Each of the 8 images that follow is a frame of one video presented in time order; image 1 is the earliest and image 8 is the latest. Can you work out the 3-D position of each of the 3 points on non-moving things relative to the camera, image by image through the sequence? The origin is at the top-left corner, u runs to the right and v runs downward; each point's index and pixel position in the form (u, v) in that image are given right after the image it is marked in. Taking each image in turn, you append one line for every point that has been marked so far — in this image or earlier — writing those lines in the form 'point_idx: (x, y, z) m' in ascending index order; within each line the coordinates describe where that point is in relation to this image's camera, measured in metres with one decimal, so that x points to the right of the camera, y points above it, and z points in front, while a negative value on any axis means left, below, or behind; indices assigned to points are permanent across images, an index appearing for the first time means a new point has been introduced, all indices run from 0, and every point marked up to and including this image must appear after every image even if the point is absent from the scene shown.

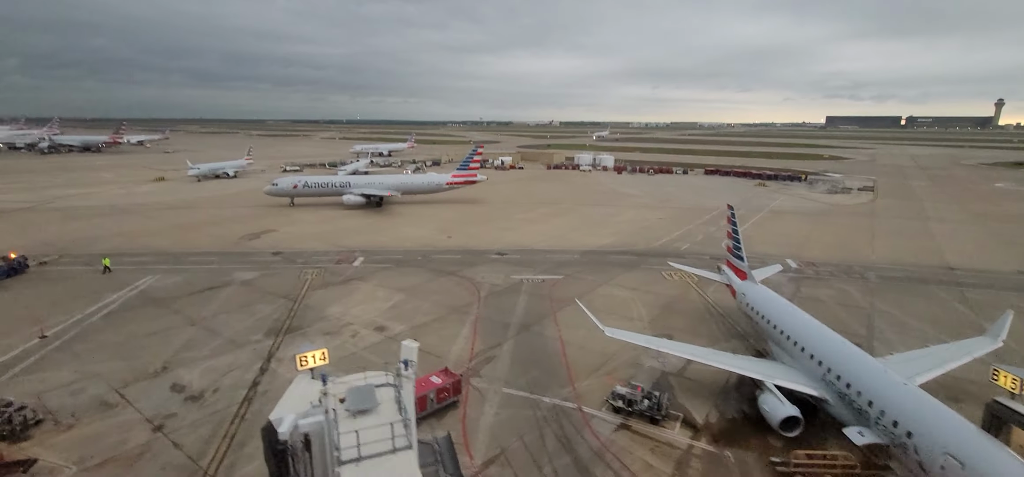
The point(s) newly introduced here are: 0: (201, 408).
0: (-11.9, -6.6, +19.4) m
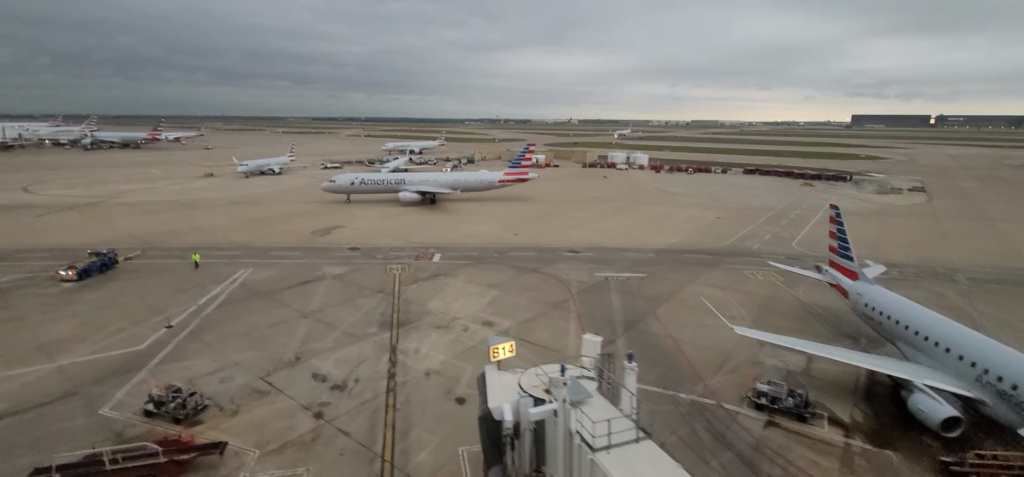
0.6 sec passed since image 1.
0: (-6.4, -6.4, +20.1) m
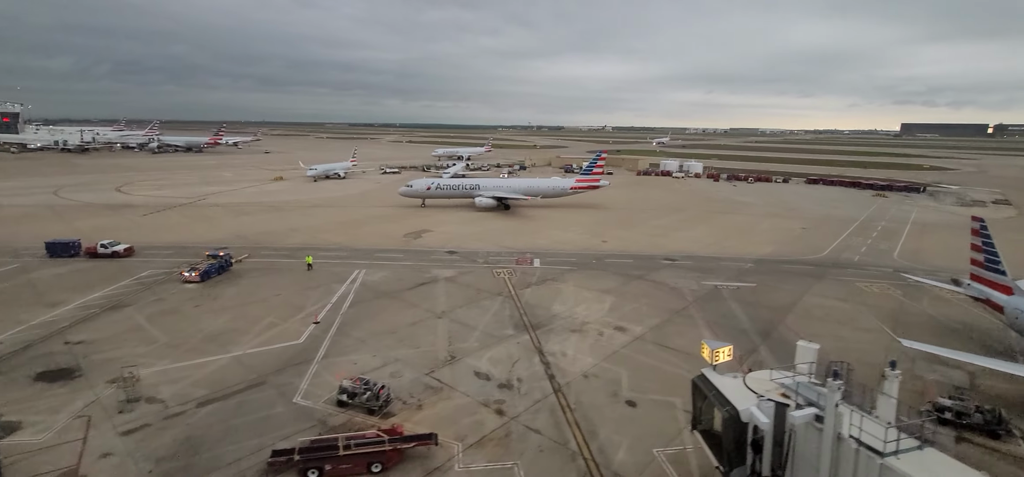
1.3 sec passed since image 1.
0: (+0.5, -6.5, +20.7) m
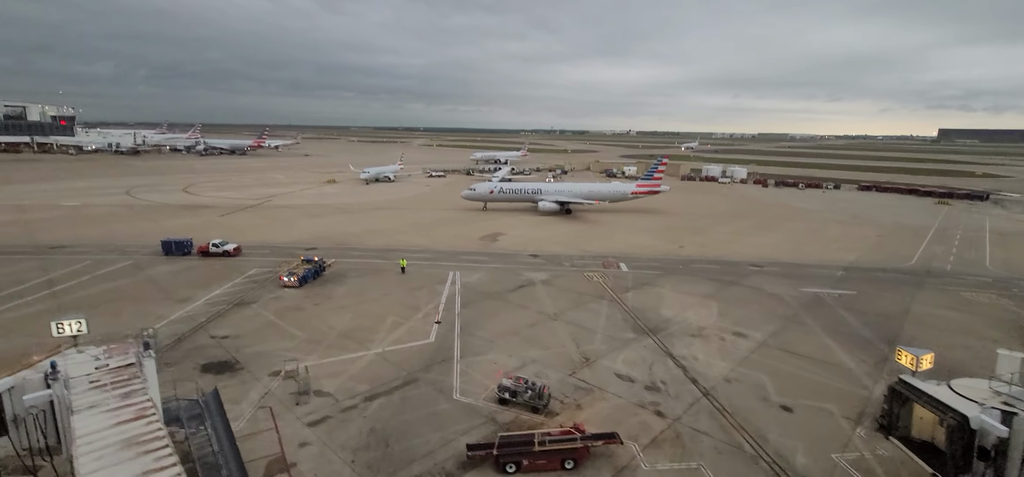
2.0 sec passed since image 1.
0: (+6.8, -6.7, +21.0) m
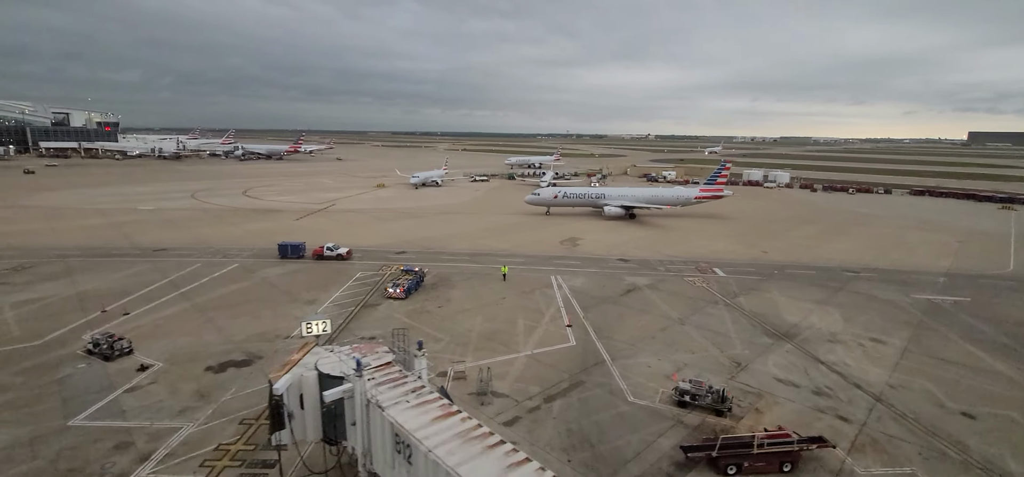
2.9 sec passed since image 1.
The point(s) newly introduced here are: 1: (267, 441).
0: (+14.1, -6.9, +21.0) m
1: (-8.6, -7.2, +17.7) m
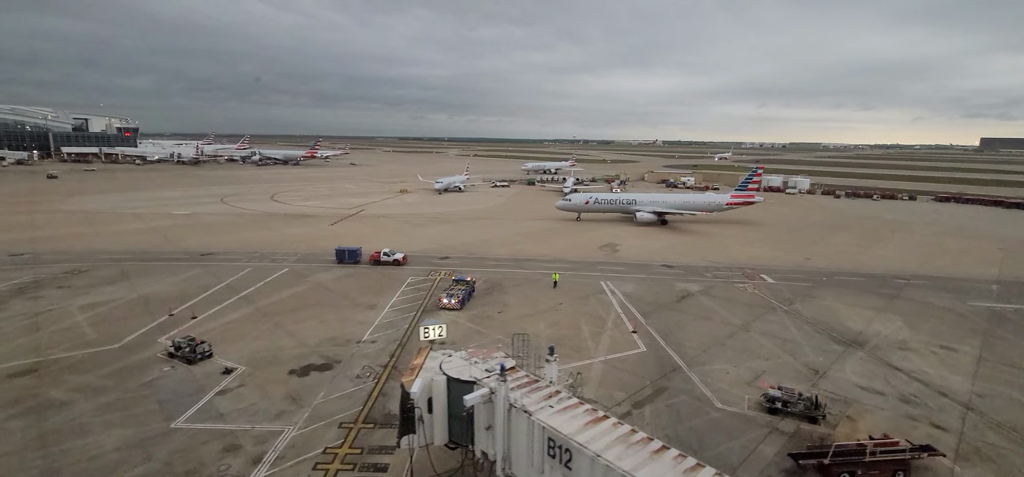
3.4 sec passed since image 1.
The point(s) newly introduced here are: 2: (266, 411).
0: (+17.8, -7.2, +20.8) m
1: (-5.0, -7.4, +17.9) m
2: (-9.8, -6.9, +20.0) m
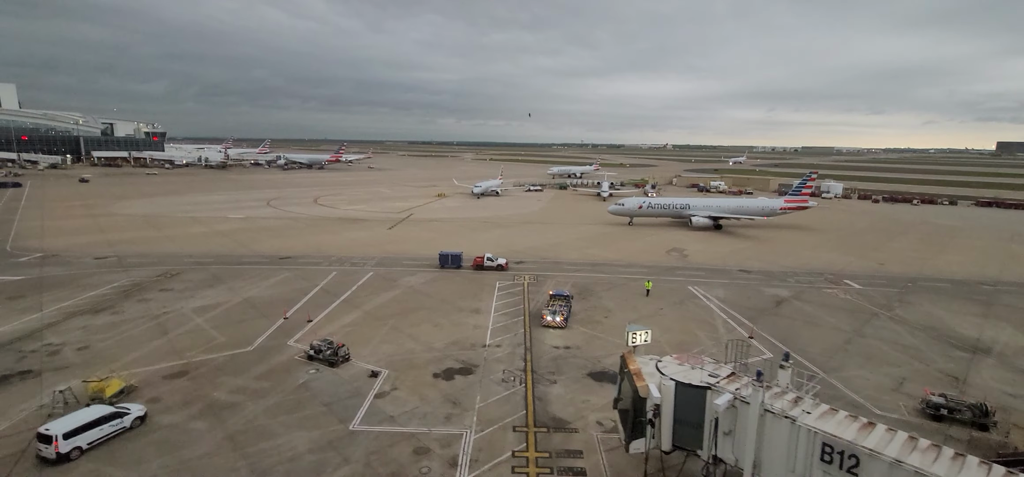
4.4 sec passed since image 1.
0: (+24.5, -7.5, +20.7) m
1: (+1.6, -7.6, +18.0) m
2: (-3.2, -7.1, +20.2) m
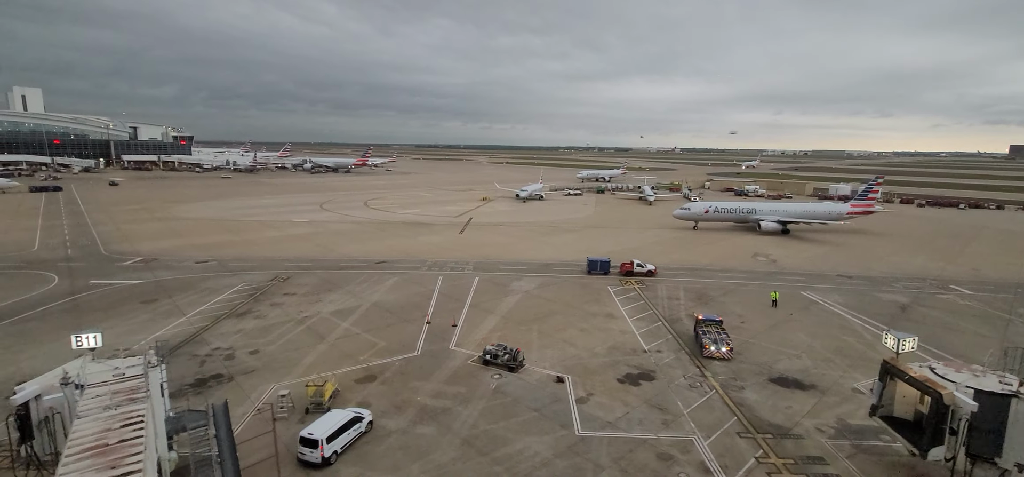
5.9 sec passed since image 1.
0: (+33.1, -7.8, +20.5) m
1: (+10.2, -7.8, +18.1) m
2: (+5.4, -7.3, +20.3) m
